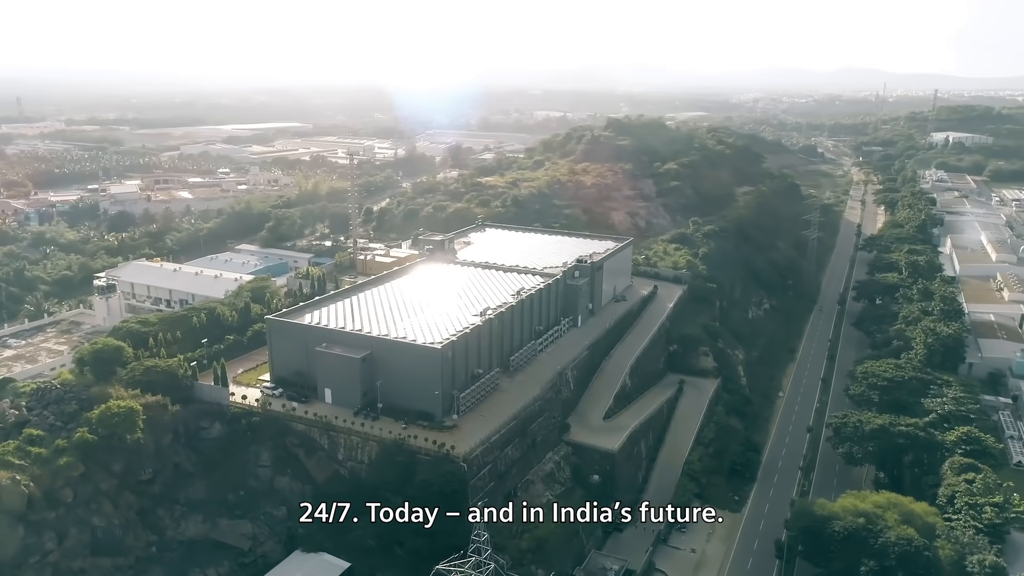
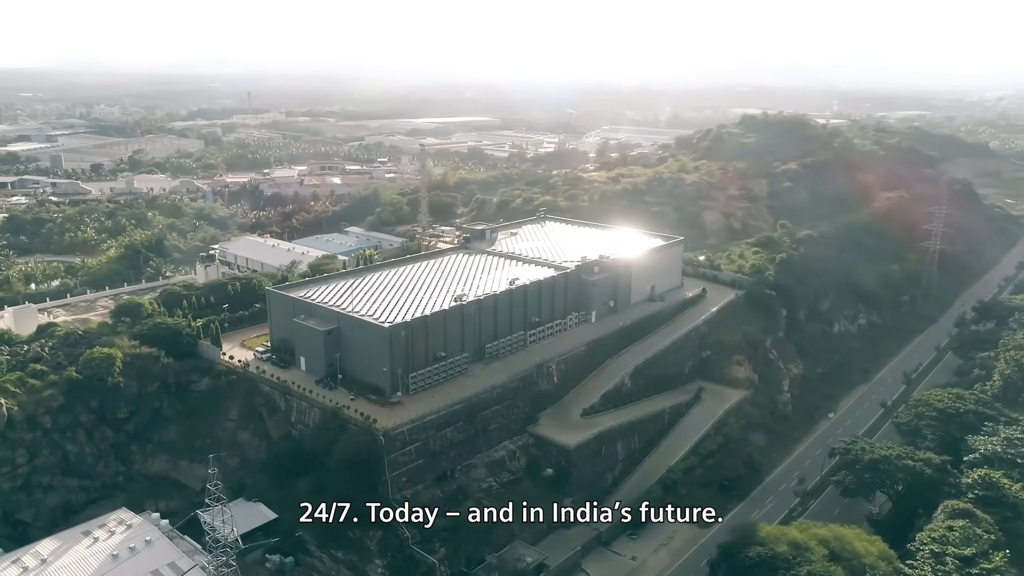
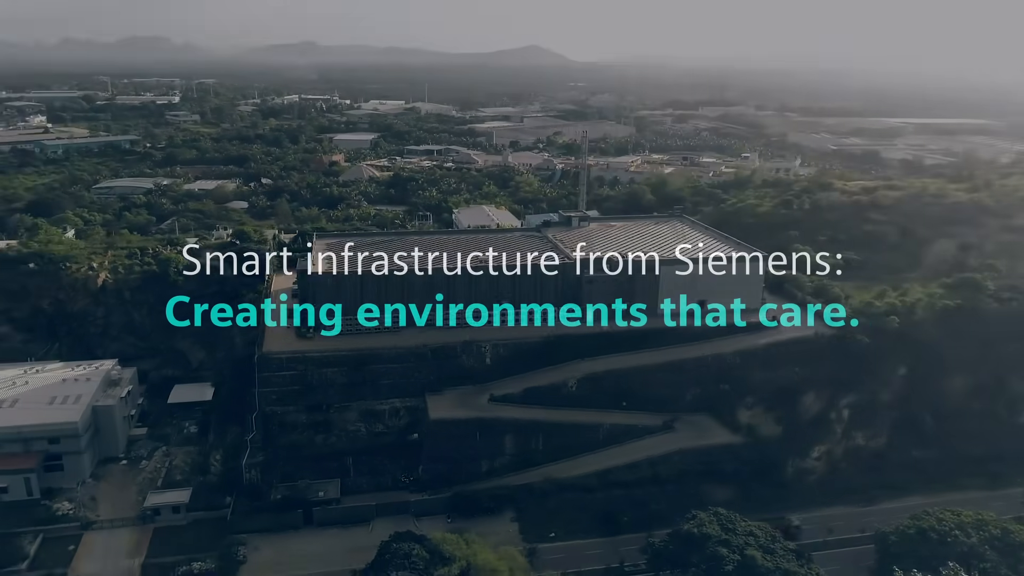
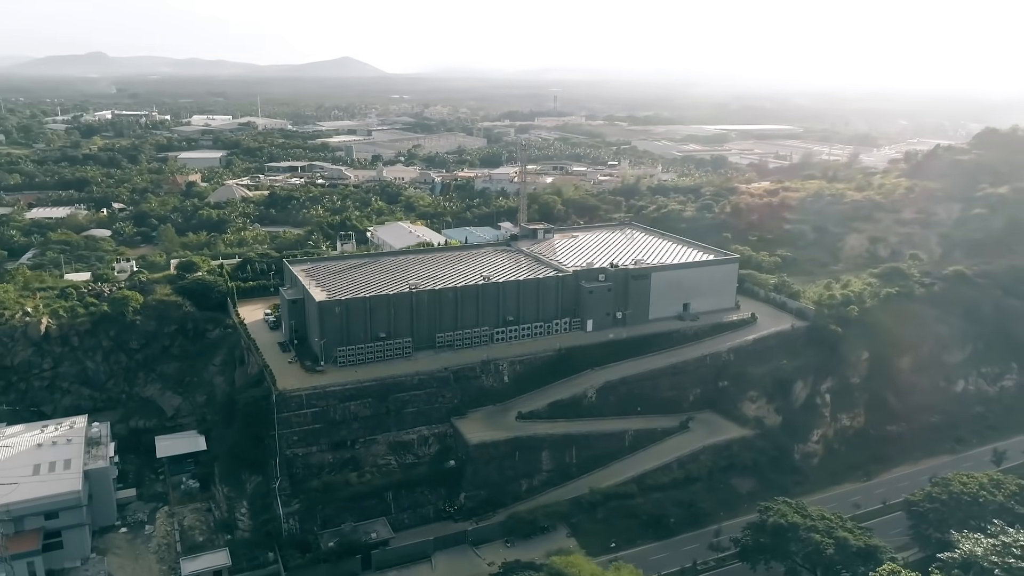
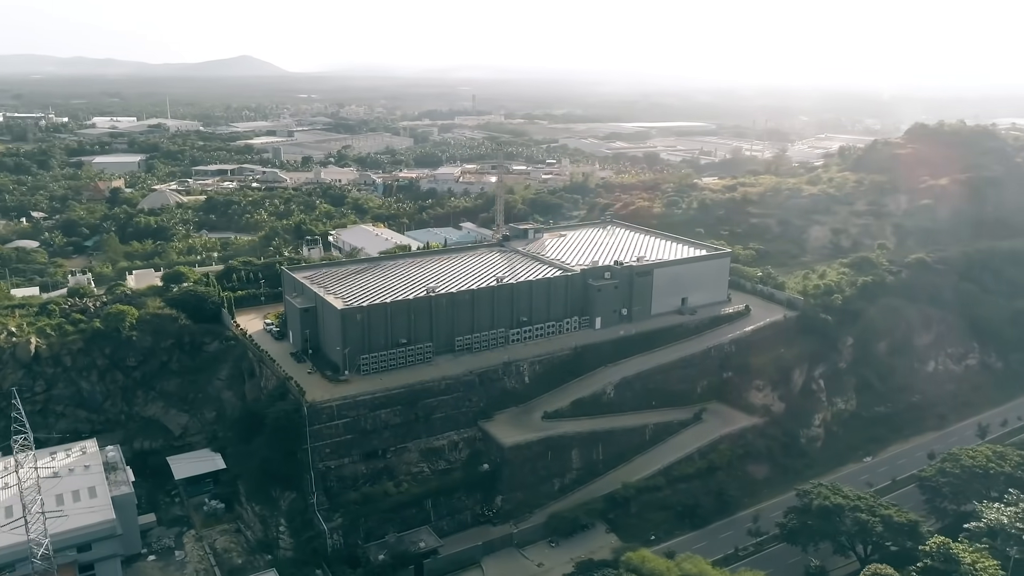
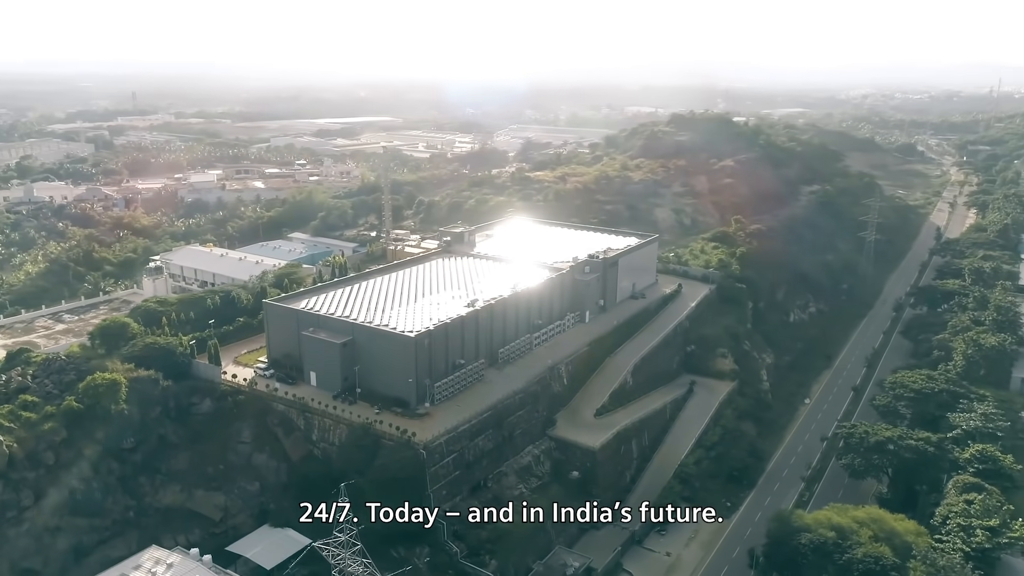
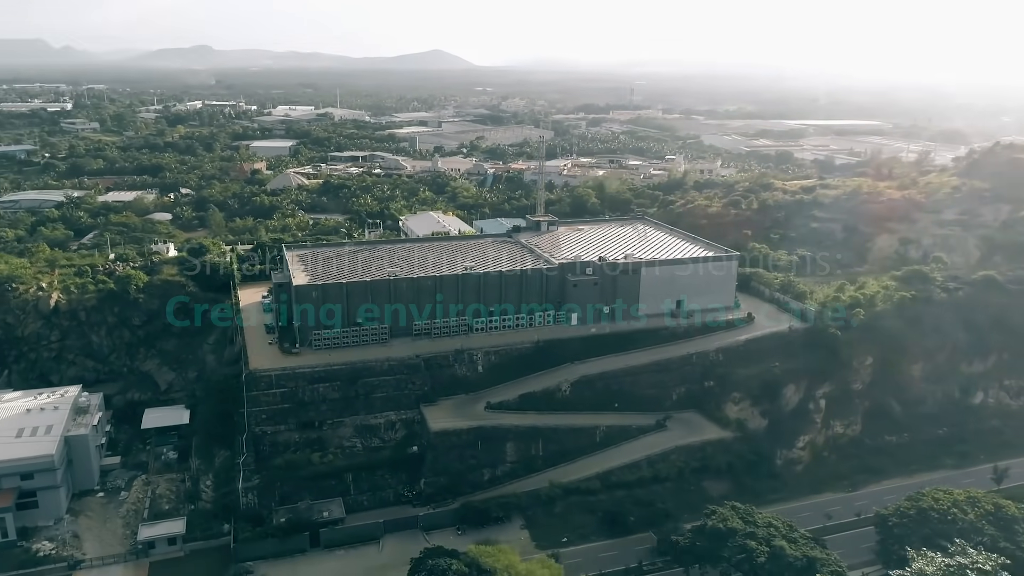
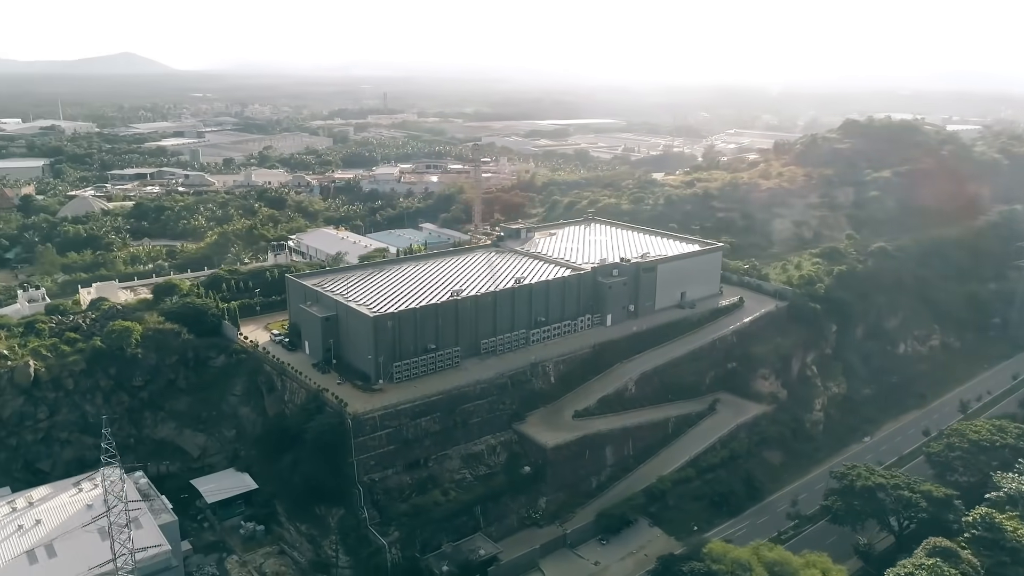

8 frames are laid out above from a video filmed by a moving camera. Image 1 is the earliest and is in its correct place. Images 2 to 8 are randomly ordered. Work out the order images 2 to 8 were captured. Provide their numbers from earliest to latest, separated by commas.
6, 2, 8, 5, 4, 7, 3
